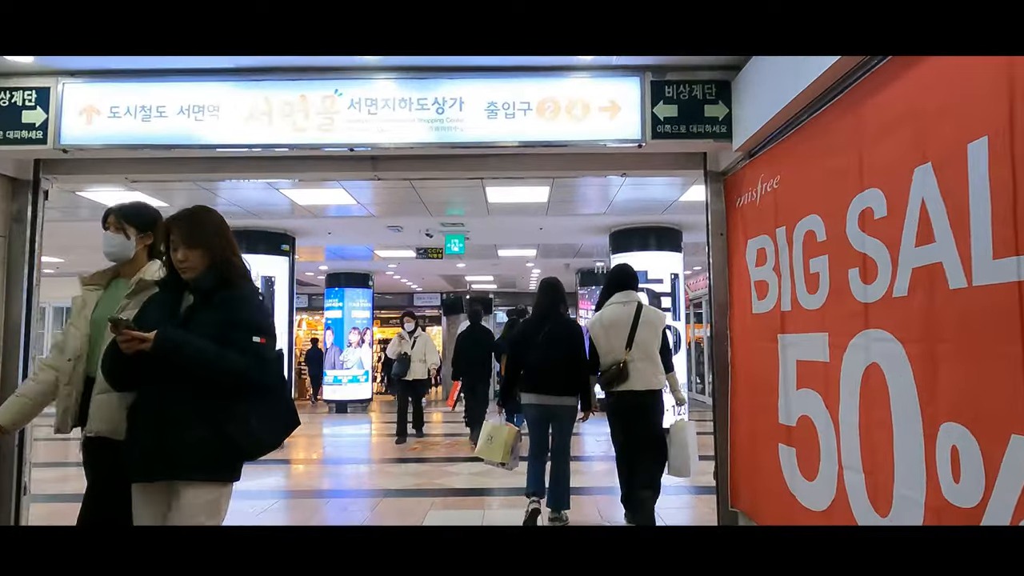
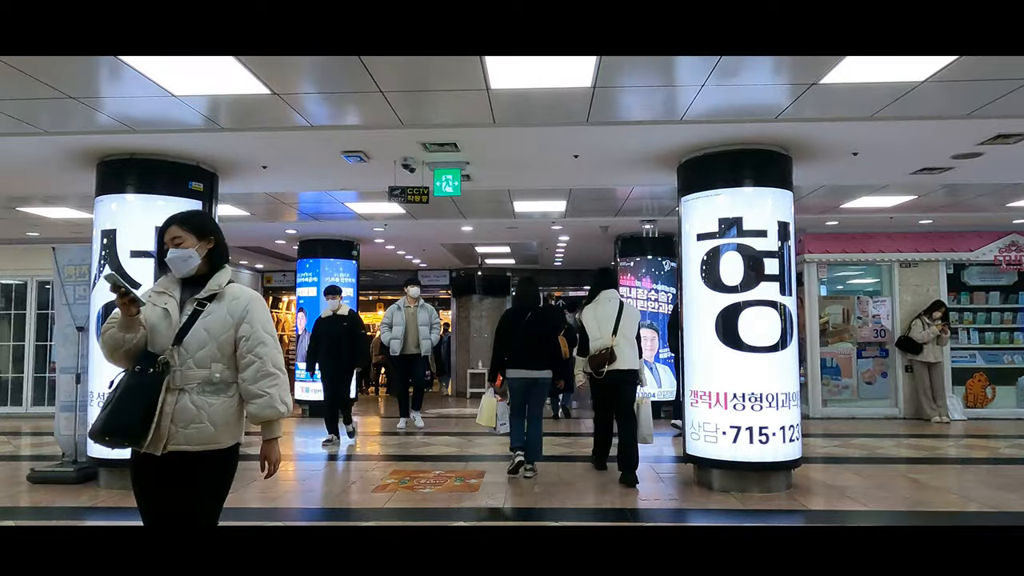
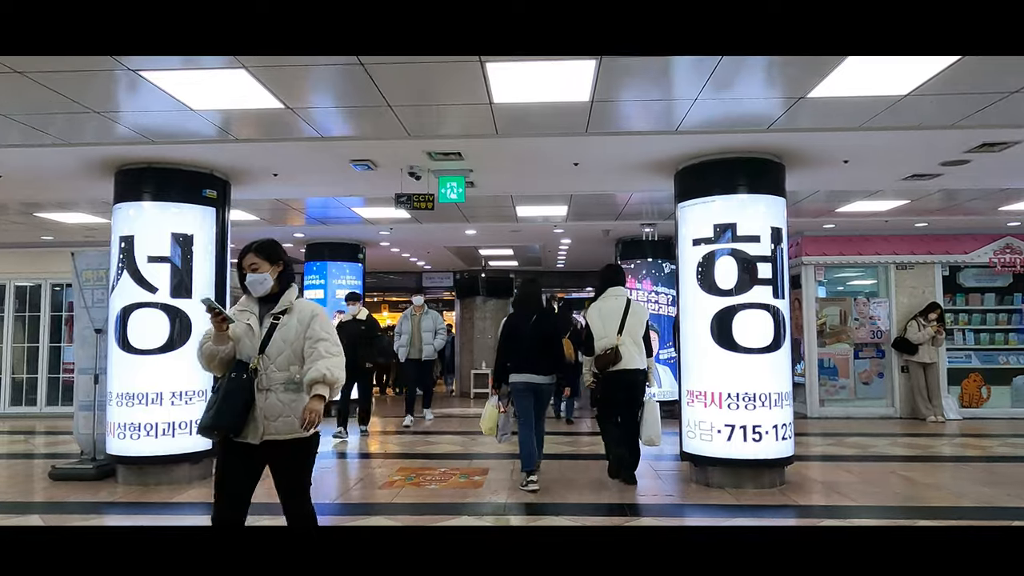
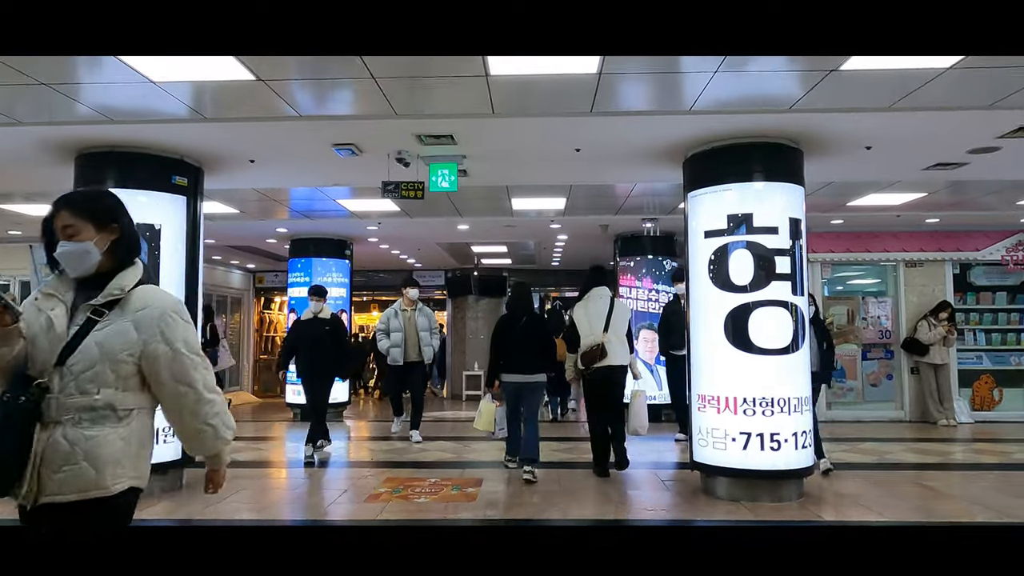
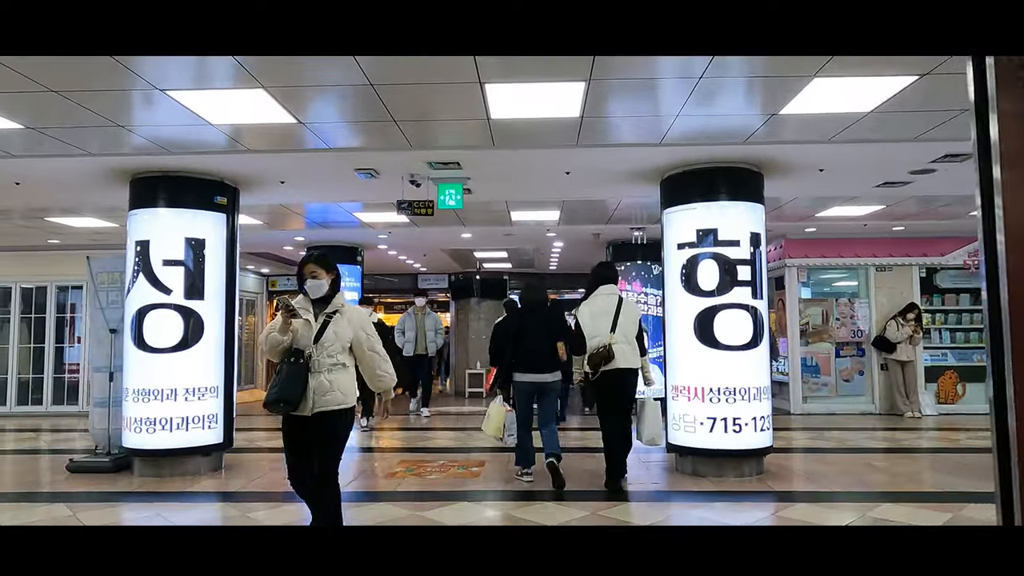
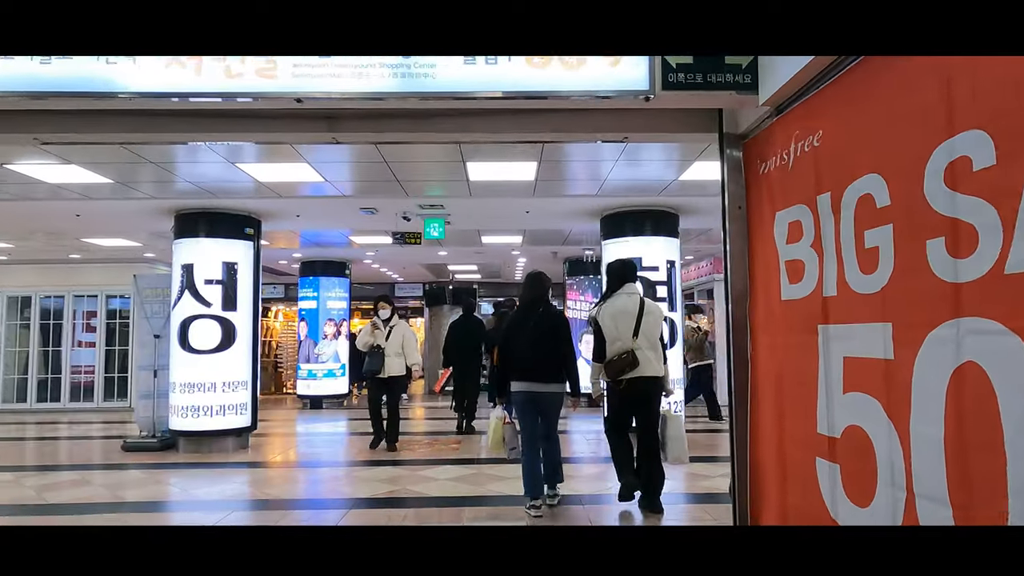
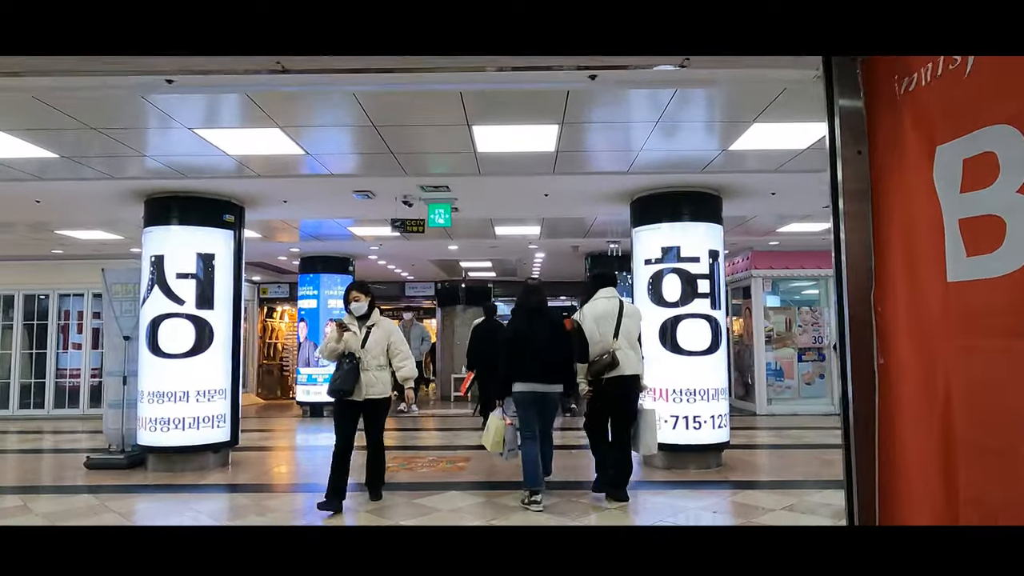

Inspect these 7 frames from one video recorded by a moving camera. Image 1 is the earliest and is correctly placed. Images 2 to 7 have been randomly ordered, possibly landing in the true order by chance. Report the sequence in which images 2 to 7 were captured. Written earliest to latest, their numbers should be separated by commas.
6, 7, 5, 3, 2, 4
